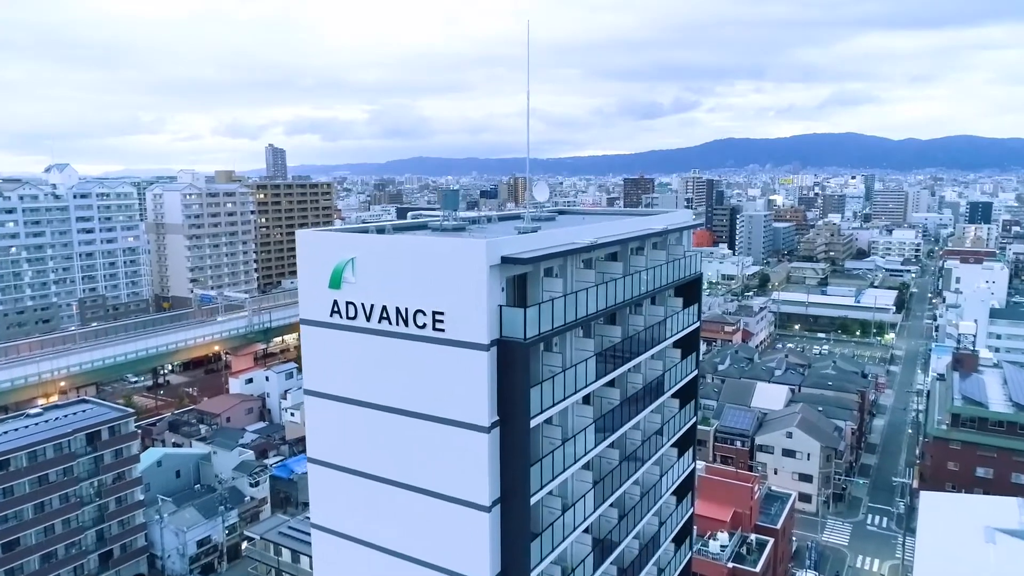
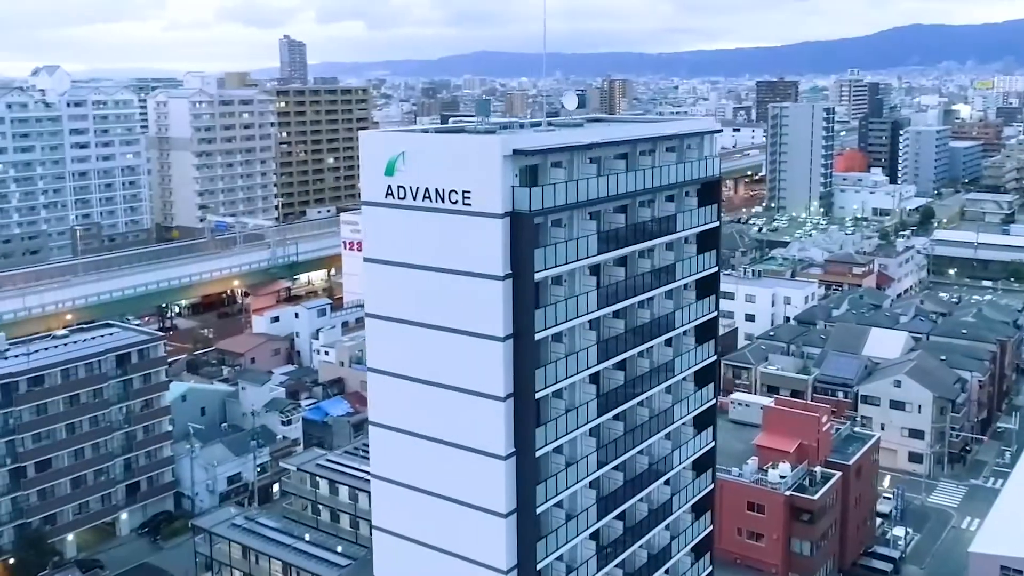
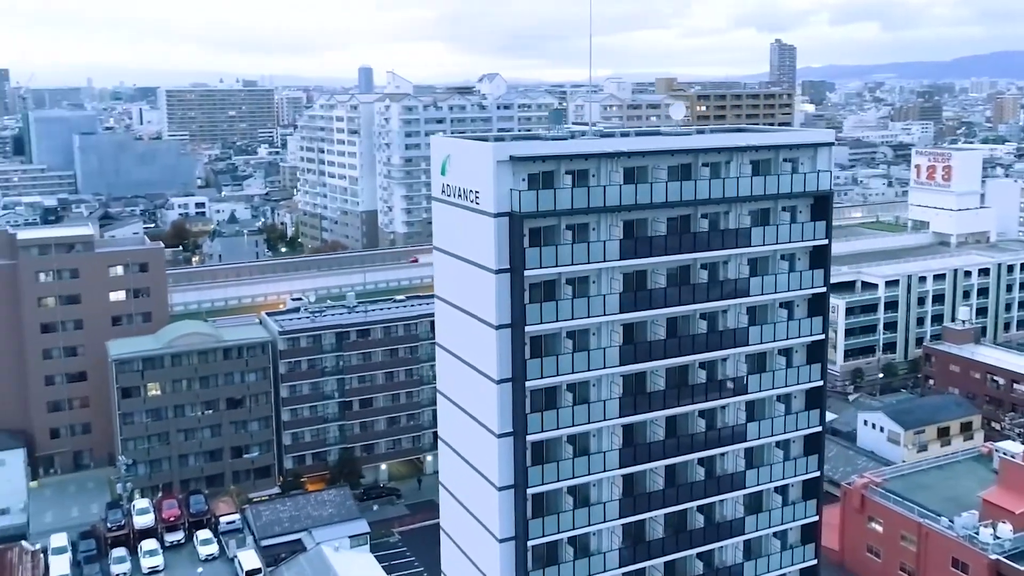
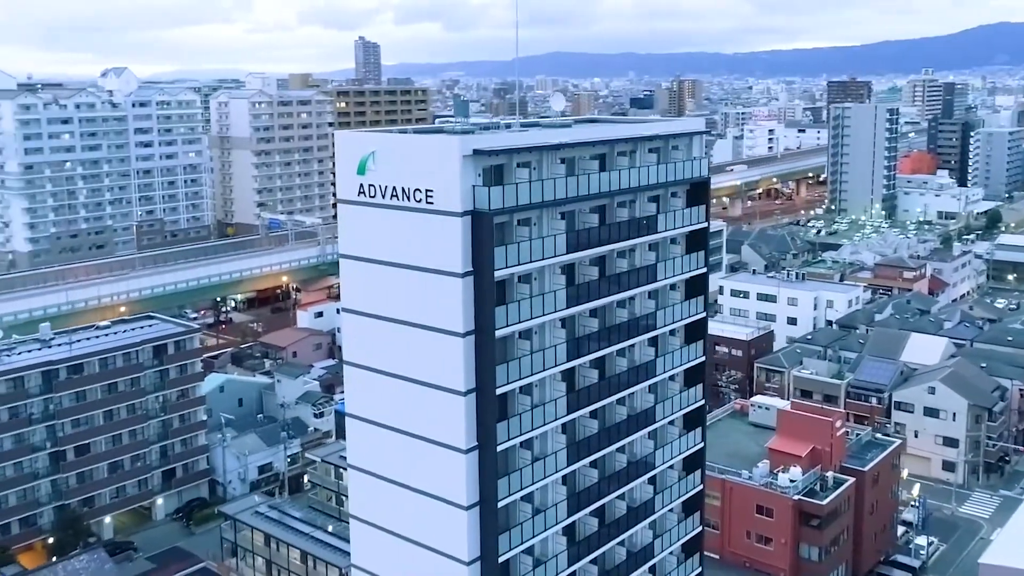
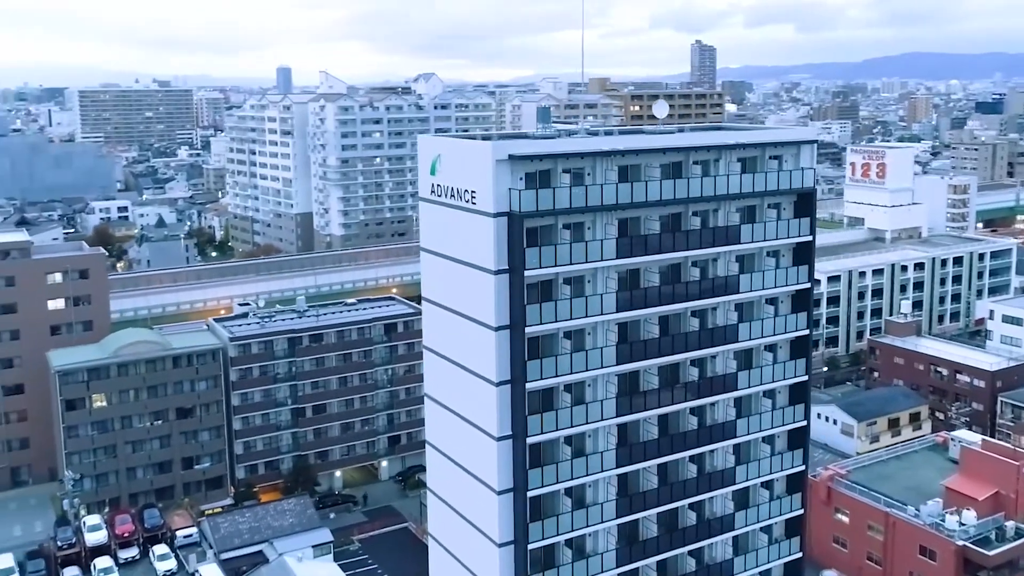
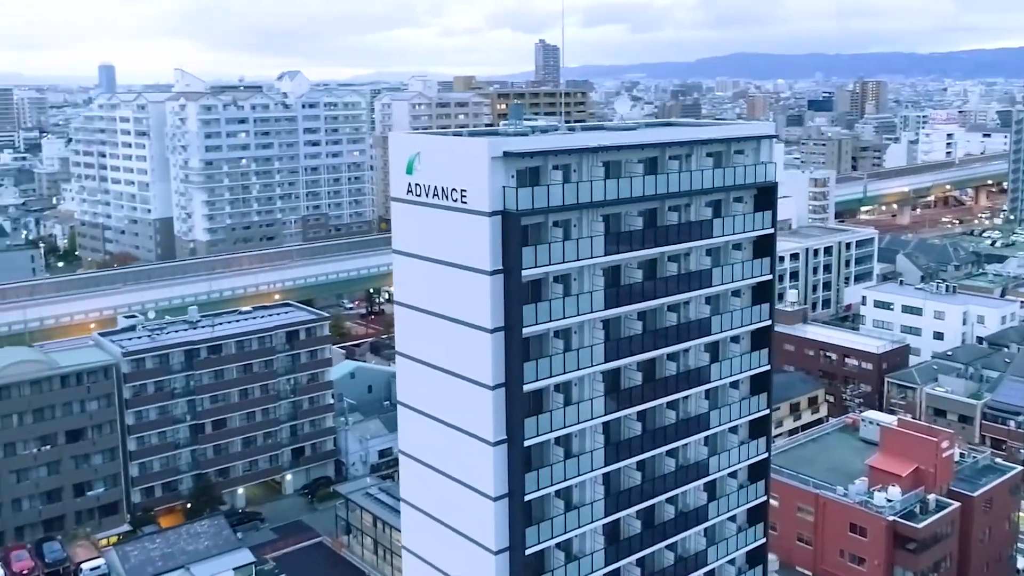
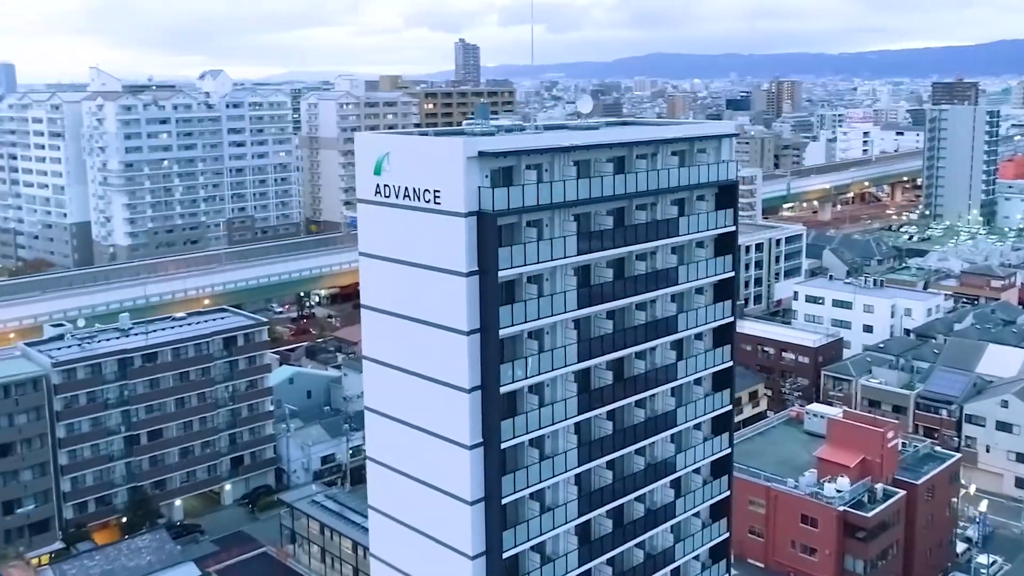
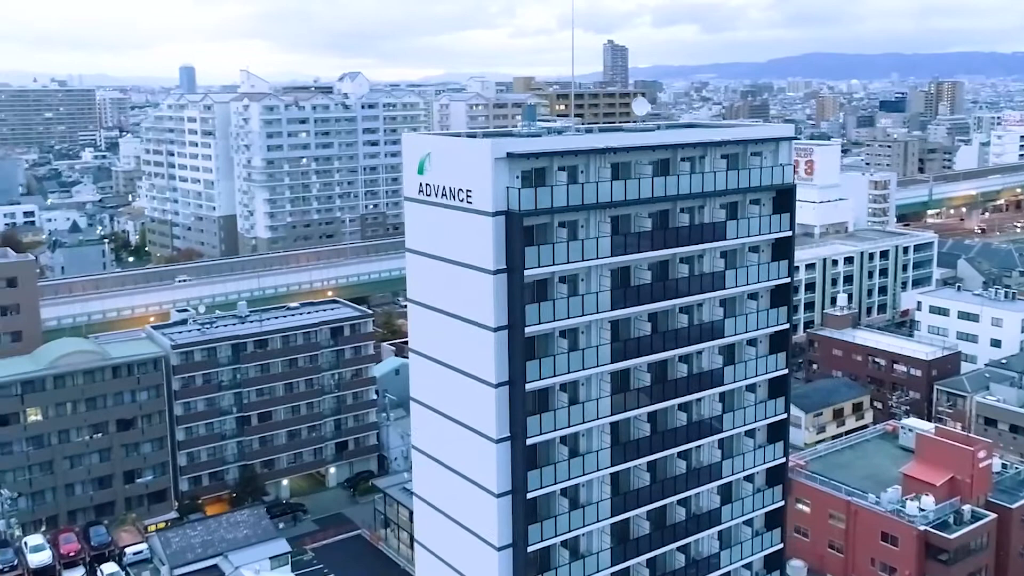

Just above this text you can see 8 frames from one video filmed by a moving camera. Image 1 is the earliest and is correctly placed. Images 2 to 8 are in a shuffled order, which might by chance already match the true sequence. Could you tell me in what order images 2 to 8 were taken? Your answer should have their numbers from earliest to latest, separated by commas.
2, 4, 7, 6, 8, 5, 3
